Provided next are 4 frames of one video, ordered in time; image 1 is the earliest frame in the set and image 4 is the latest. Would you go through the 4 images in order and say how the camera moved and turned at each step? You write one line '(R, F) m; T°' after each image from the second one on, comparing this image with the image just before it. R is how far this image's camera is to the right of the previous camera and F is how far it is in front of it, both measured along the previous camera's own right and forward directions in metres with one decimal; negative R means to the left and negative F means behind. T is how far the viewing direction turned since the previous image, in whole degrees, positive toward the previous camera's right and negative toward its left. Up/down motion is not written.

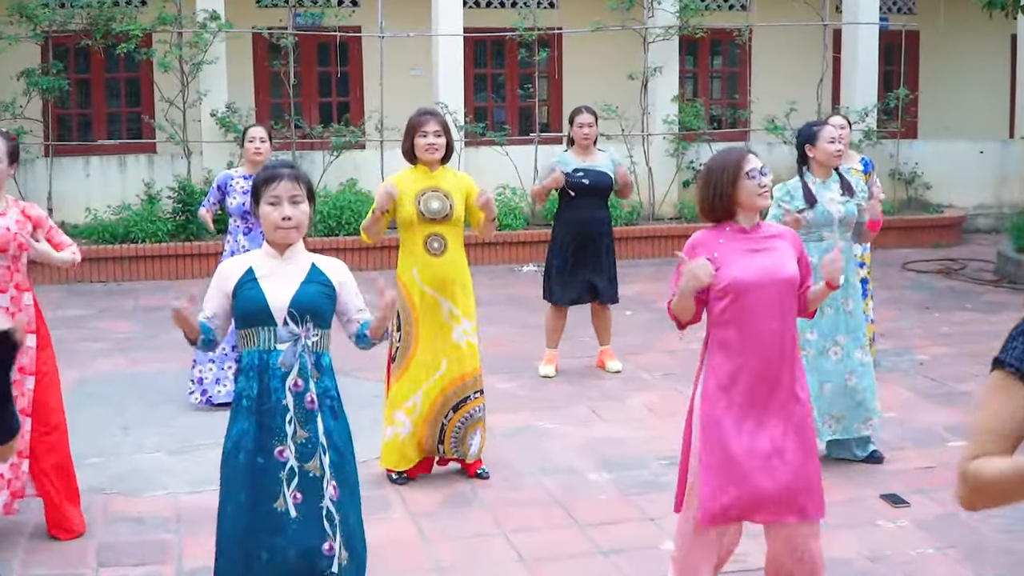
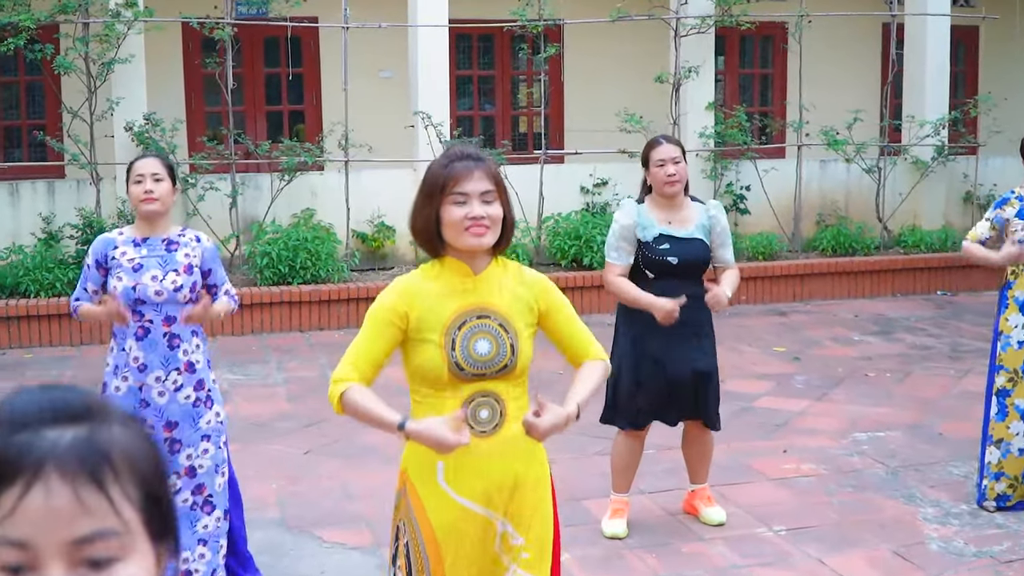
(-0.3, +2.4) m; +2°
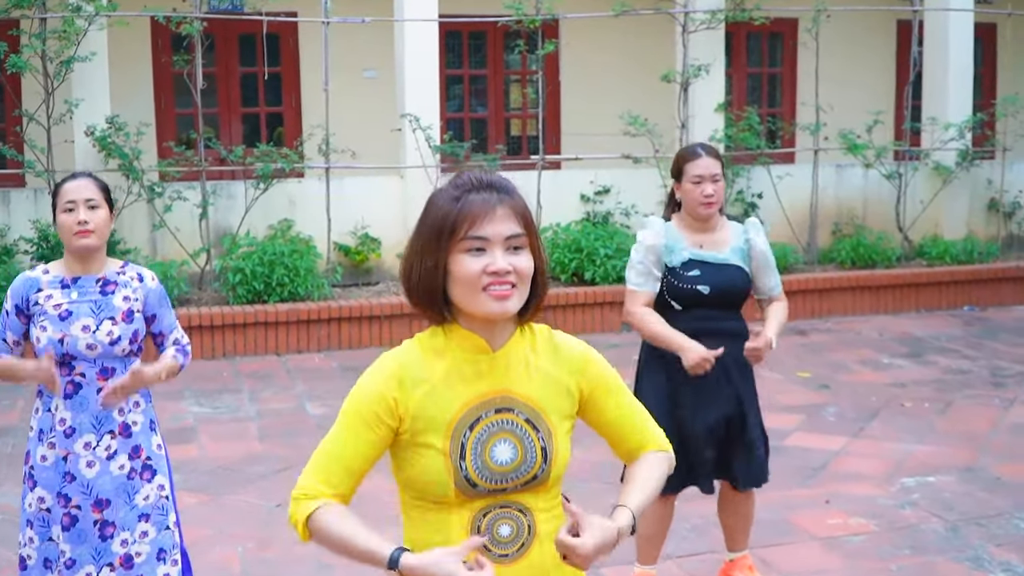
(-0.1, +0.7) m; +1°
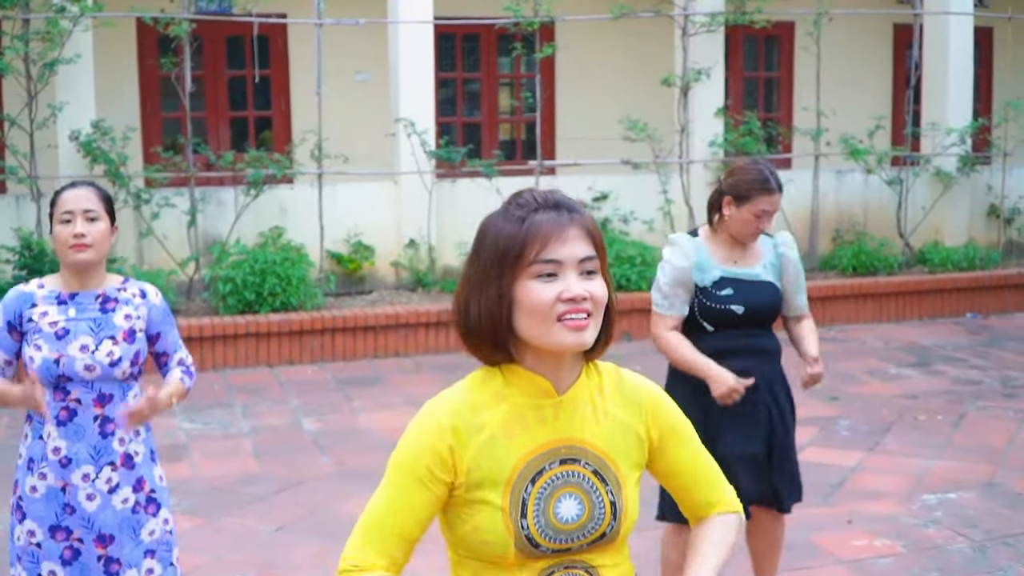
(-0.1, +0.2) m; +1°
